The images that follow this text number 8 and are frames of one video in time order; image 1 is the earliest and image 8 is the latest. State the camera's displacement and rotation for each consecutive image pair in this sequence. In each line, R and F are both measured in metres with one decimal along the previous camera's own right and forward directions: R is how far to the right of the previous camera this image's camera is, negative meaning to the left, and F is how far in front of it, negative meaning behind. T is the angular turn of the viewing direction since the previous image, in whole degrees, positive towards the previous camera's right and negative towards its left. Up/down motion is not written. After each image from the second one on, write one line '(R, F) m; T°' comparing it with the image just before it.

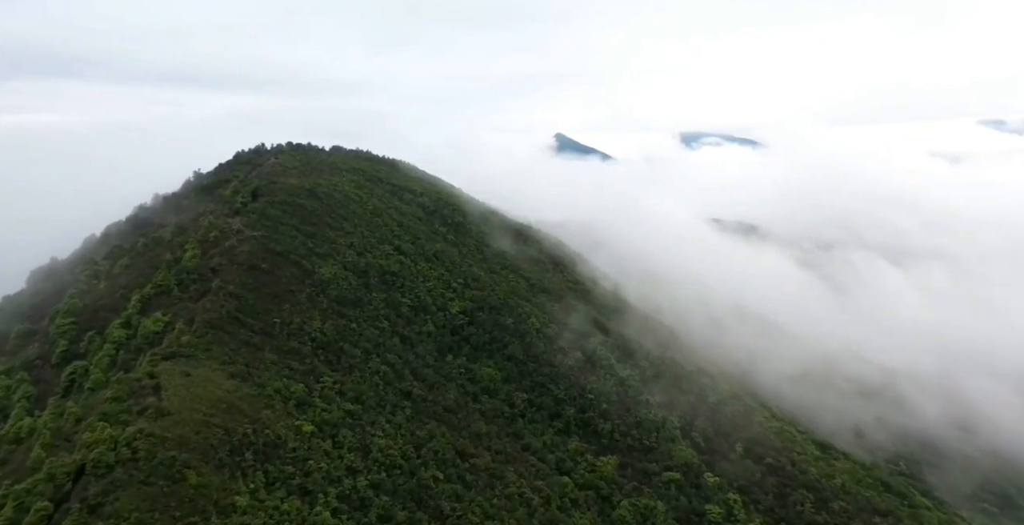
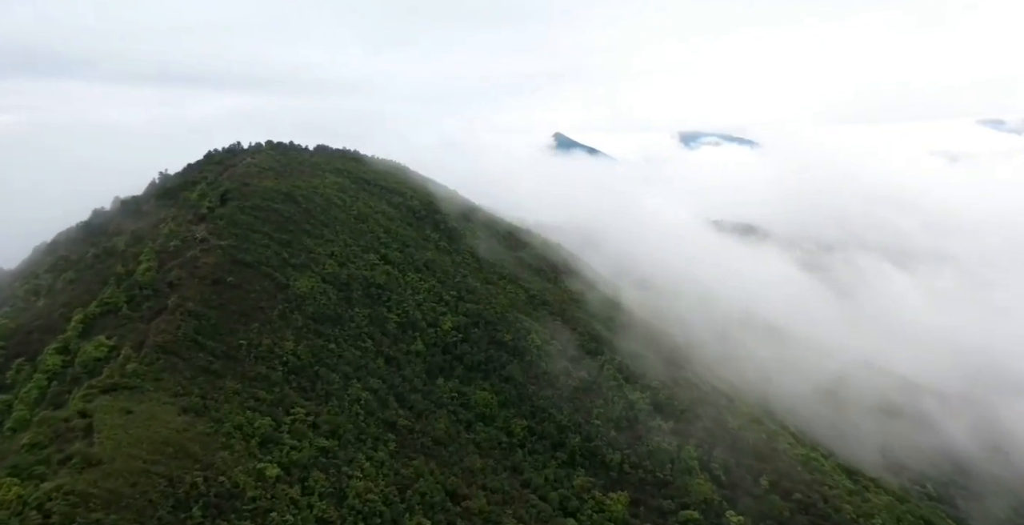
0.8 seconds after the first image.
(+0.1, +5.4) m; 0°
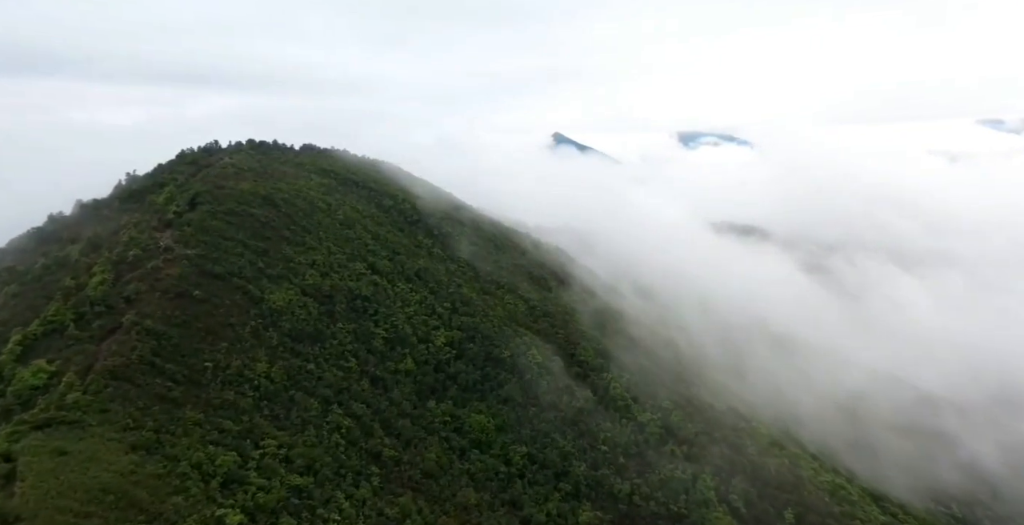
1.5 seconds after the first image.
(+0.1, +4.3) m; 0°
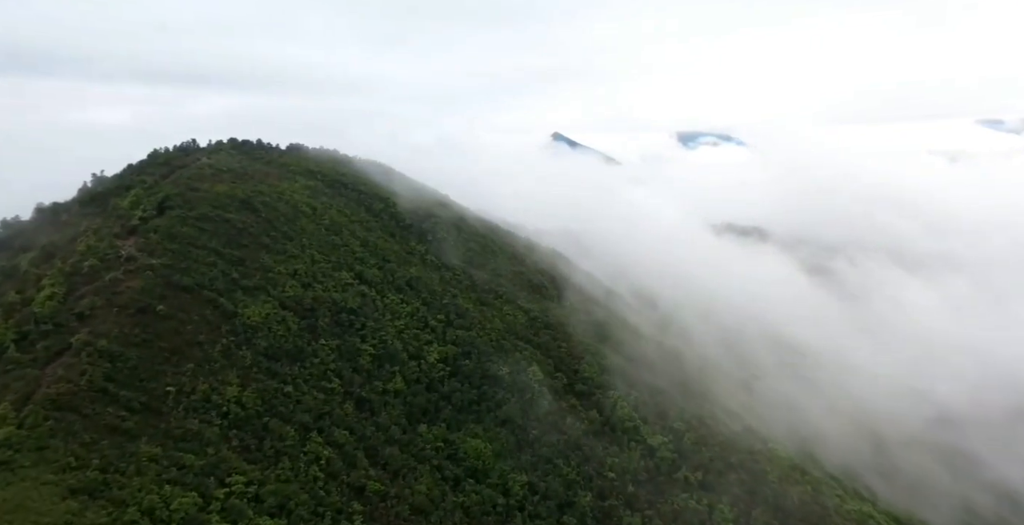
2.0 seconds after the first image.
(+0.1, +3.8) m; 0°
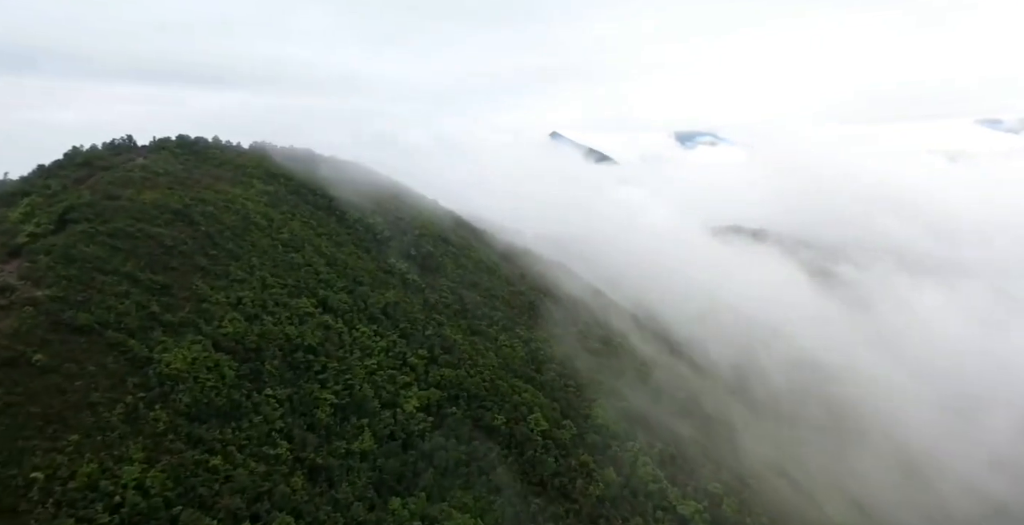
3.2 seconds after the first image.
(+0.1, +8.5) m; 0°
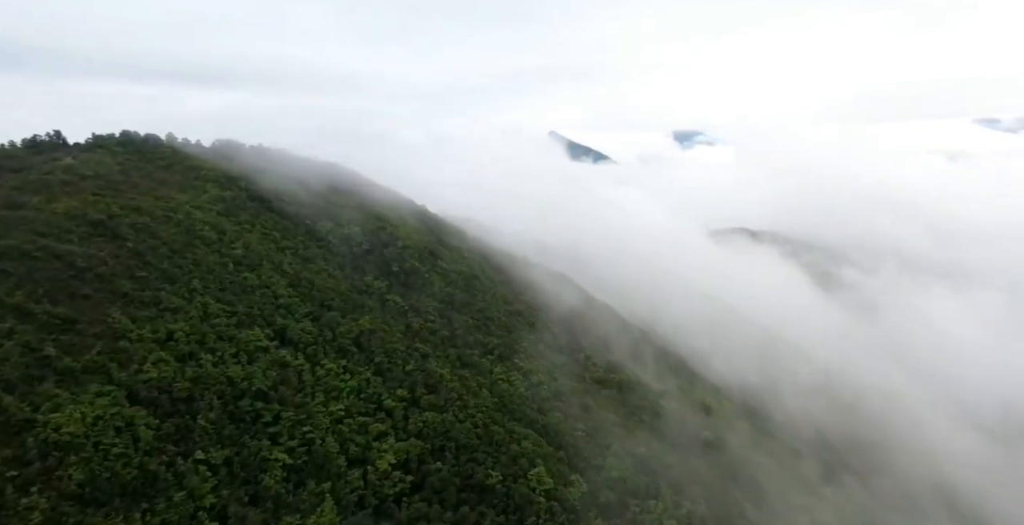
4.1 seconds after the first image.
(+0.1, +6.6) m; 0°
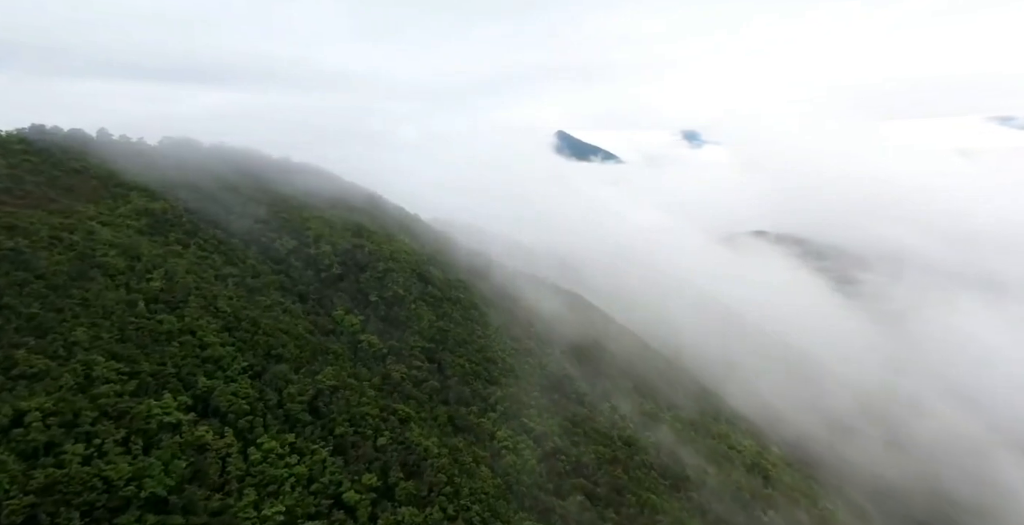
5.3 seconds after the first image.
(0.0, +8.7) m; -1°
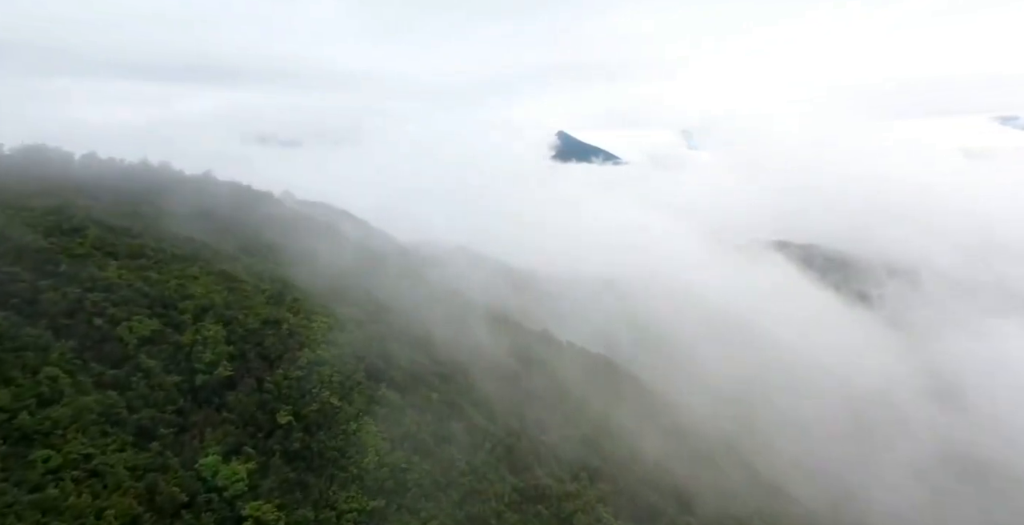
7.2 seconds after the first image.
(0.0, +13.6) m; 0°
